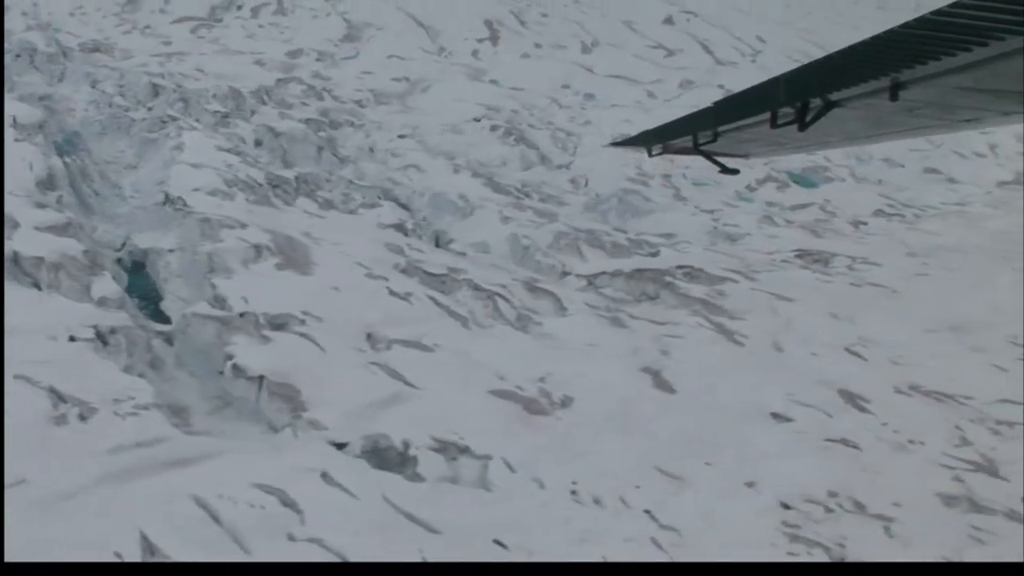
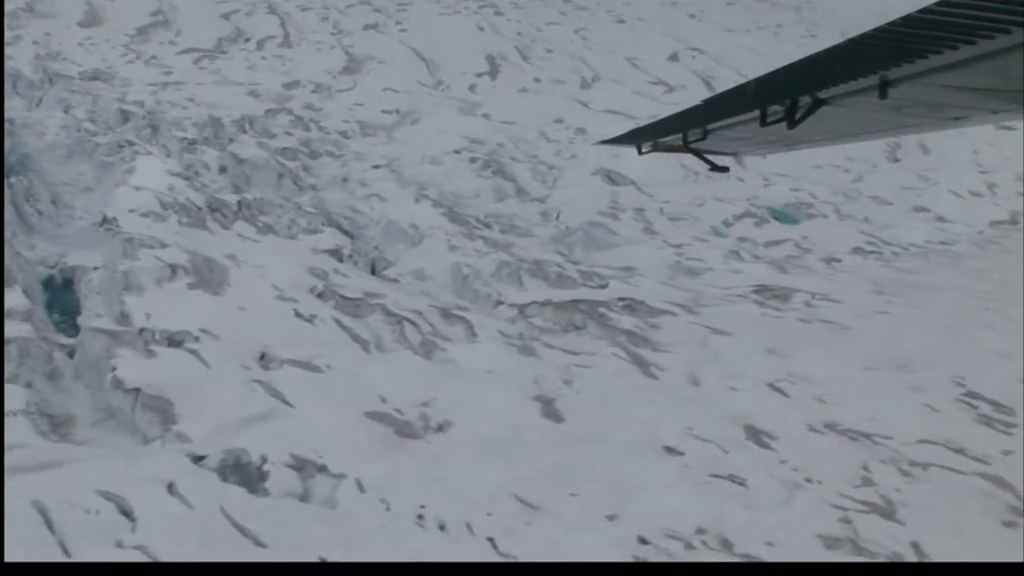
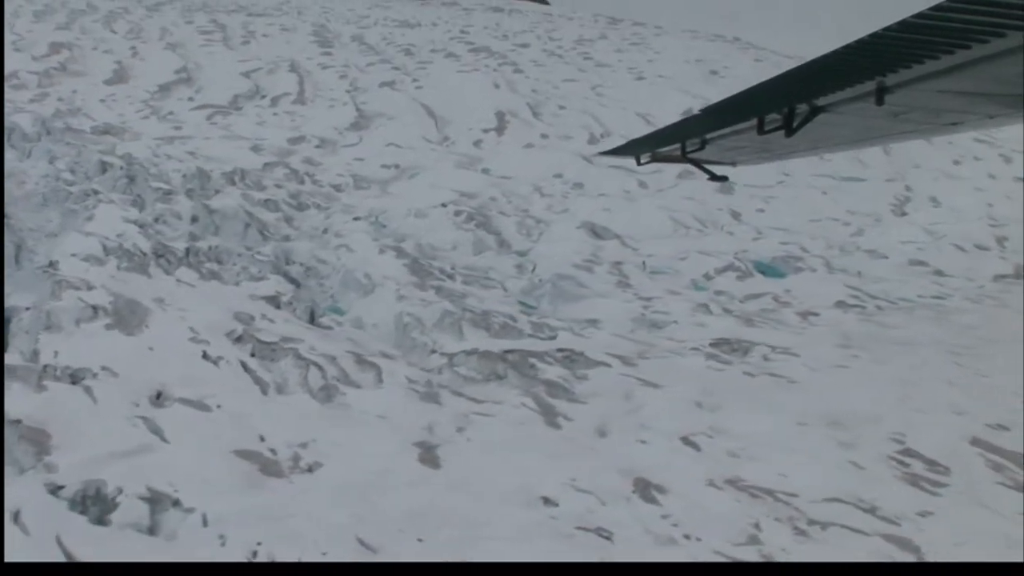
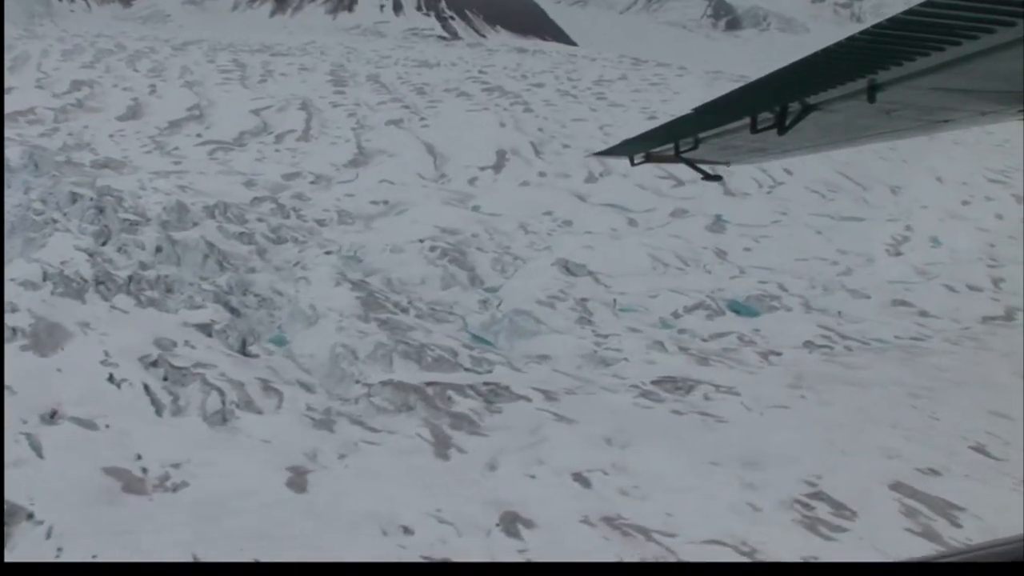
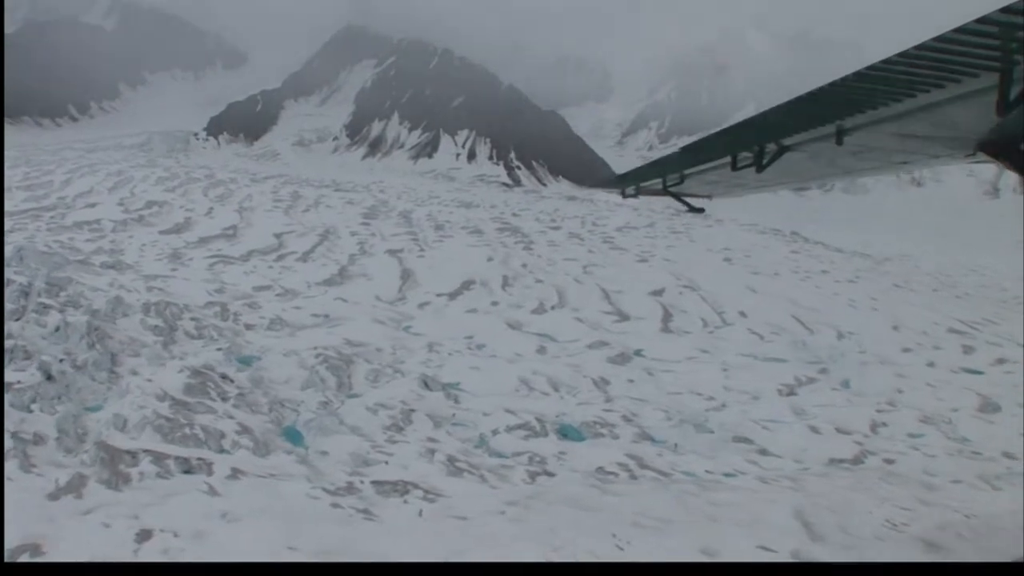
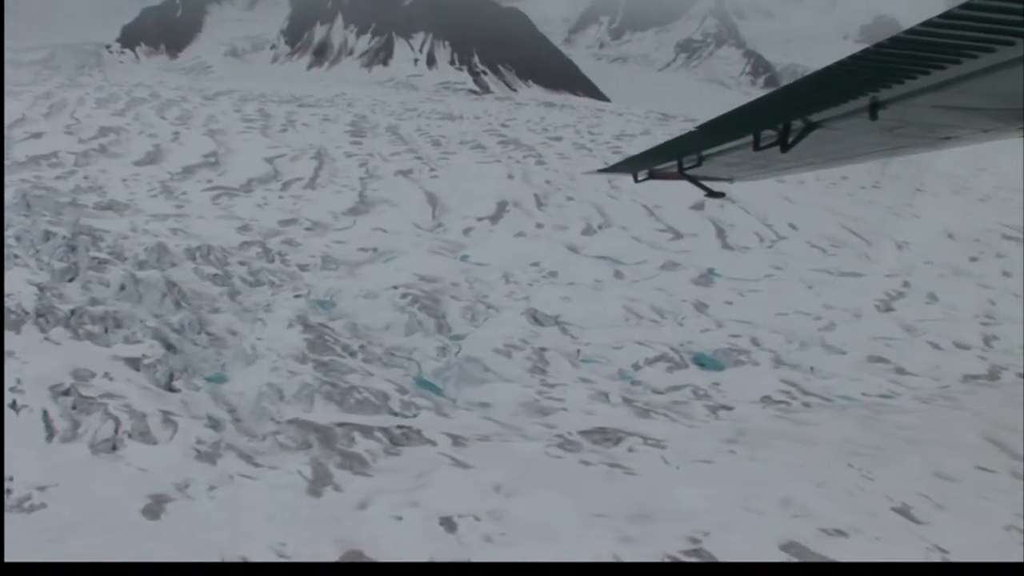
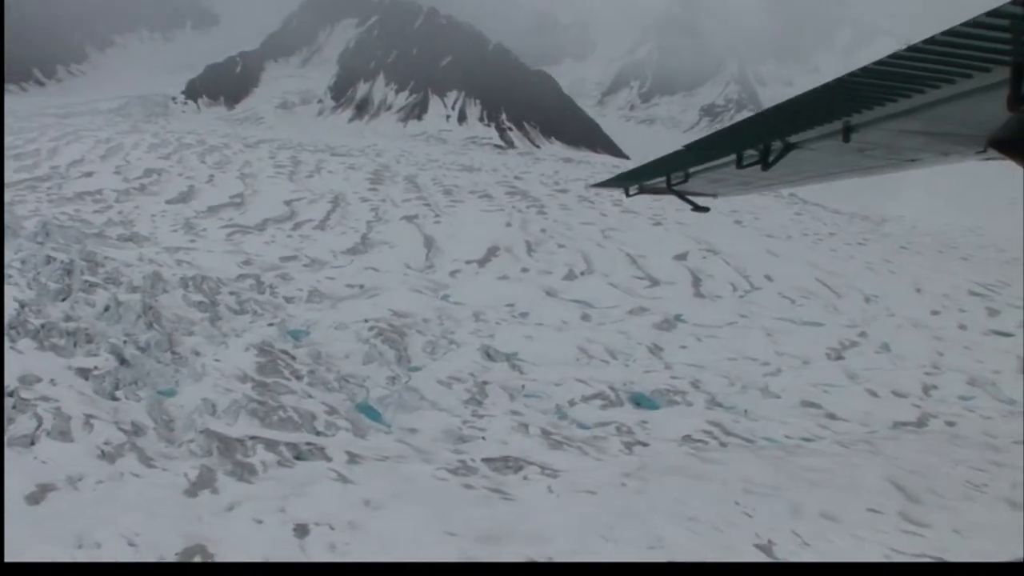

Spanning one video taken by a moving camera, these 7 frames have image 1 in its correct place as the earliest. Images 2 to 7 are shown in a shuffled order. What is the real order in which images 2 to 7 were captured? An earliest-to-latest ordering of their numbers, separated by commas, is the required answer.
2, 3, 4, 6, 7, 5
